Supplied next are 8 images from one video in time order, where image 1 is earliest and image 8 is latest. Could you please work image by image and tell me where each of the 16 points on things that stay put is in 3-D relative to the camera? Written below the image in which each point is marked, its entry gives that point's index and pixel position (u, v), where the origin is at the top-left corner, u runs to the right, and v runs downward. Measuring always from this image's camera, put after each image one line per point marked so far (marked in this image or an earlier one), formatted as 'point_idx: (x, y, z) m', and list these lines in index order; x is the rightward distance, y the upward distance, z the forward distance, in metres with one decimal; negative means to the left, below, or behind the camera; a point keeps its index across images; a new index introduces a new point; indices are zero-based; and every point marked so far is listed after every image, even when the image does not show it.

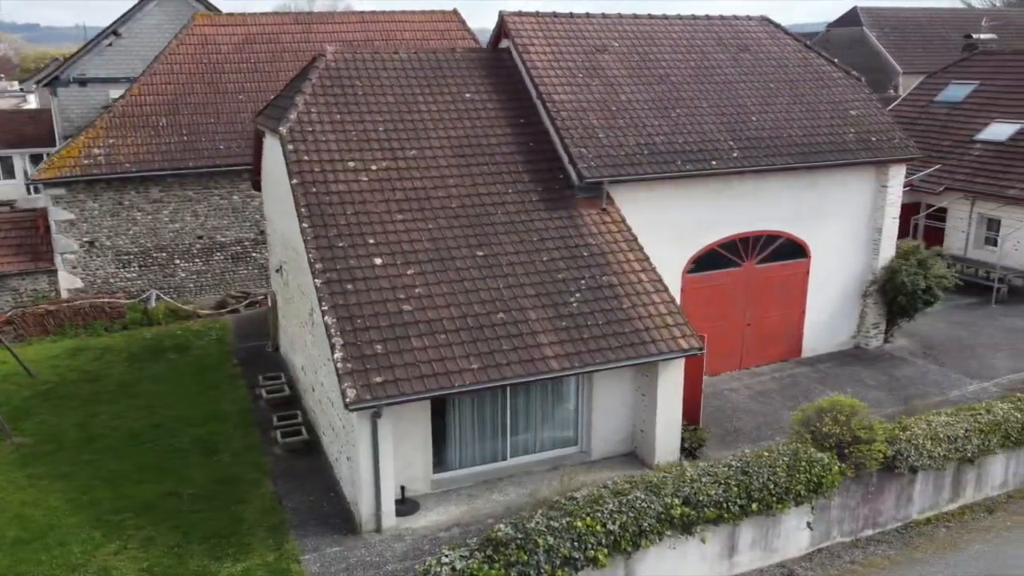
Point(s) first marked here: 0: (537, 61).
0: (+0.6, +6.3, +14.0) m
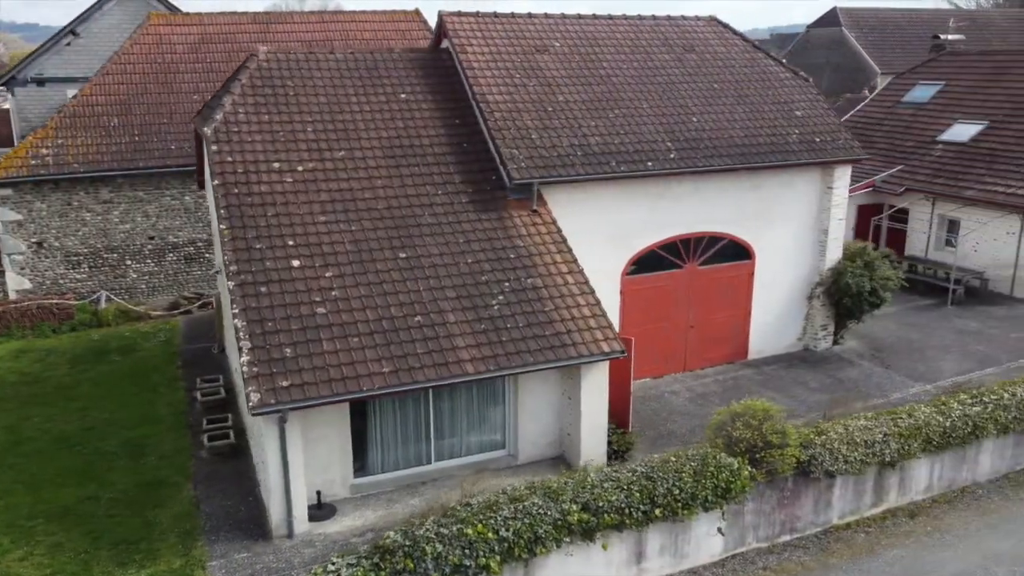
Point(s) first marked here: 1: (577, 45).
0: (-1.1, +6.2, +13.8) m
1: (+1.9, +7.2, +14.9) m
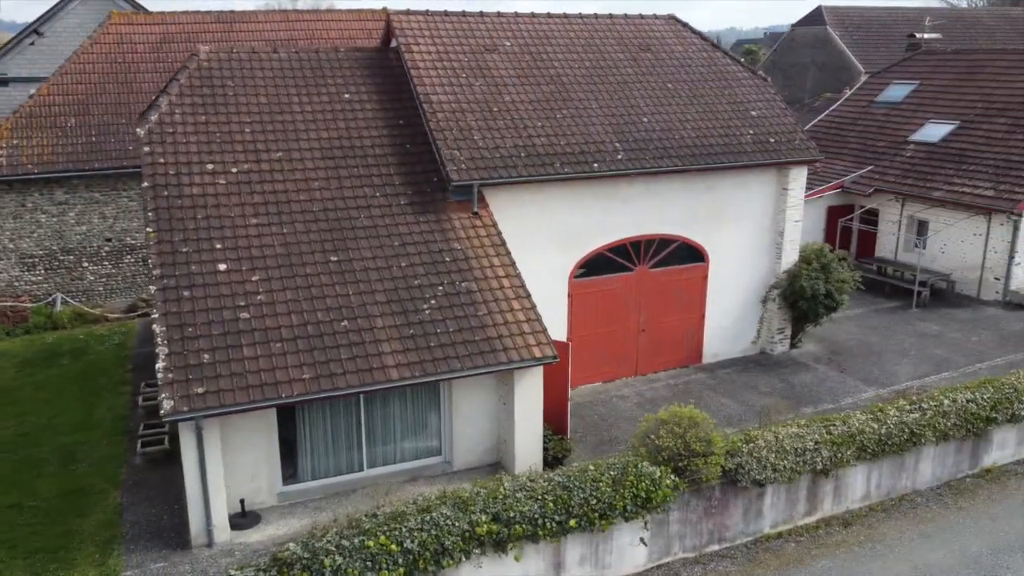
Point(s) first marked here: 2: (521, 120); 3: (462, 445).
0: (-2.5, +6.1, +13.6) m
1: (+0.5, +7.1, +14.7) m
2: (+0.2, +4.4, +13.3) m
3: (-1.2, -3.6, +11.6) m
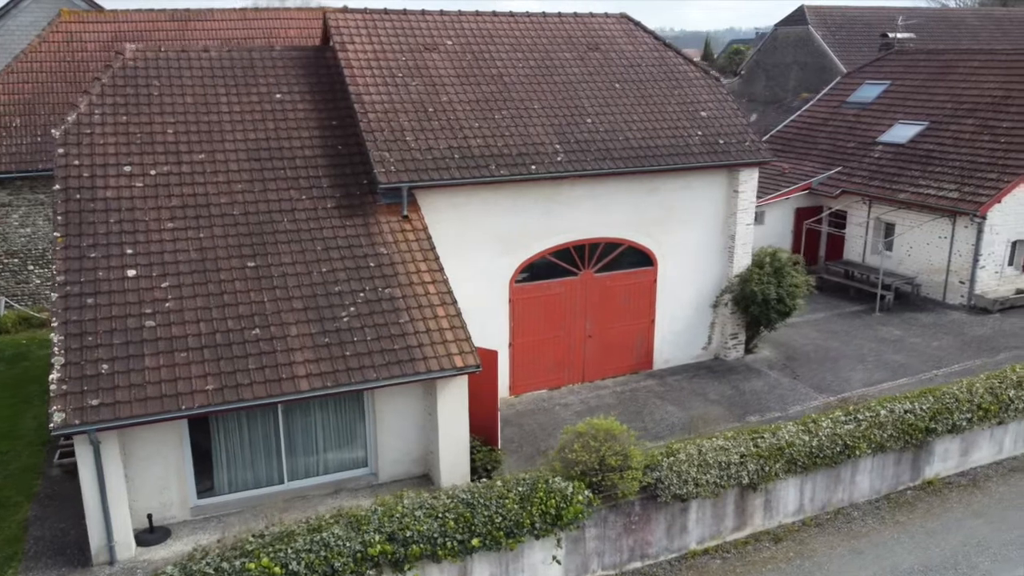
0: (-4.2, +6.0, +13.3) m
1: (-1.2, +6.9, +14.4) m
2: (-1.4, +4.3, +13.0) m
3: (-2.8, -3.7, +11.2) m
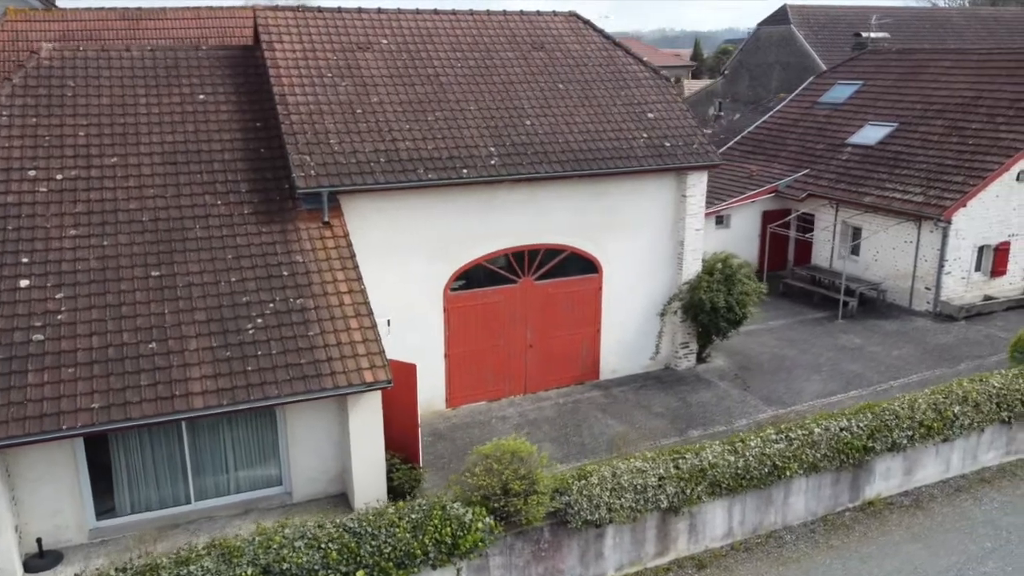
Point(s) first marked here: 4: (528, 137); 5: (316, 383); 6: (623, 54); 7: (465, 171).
0: (-5.9, +5.8, +12.8) m
1: (-2.9, +6.7, +13.8) m
2: (-3.1, +4.1, +12.4) m
3: (-4.5, -3.9, +10.7) m
4: (+0.4, +3.9, +13.1) m
5: (-3.7, -1.8, +9.6) m
6: (+3.4, +7.1, +15.2) m
7: (-1.1, +2.8, +12.2) m
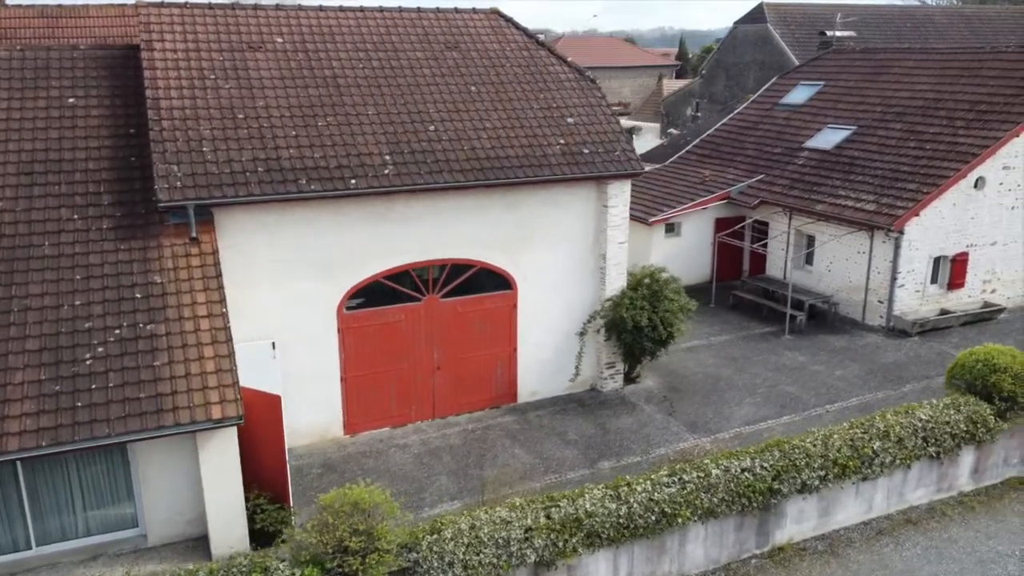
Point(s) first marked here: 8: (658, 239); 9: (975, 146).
0: (-8.2, +5.3, +11.8) m
1: (-5.2, +6.3, +12.9) m
2: (-5.5, +3.6, +11.5) m
3: (-6.9, -4.4, +9.7) m
4: (-2.0, +3.5, +12.1) m
5: (-6.1, -2.2, +8.7) m
6: (+1.0, +6.6, +14.3) m
7: (-3.5, +2.4, +11.2) m
8: (+5.7, +1.9, +19.8) m
9: (+15.3, +4.7, +16.7) m
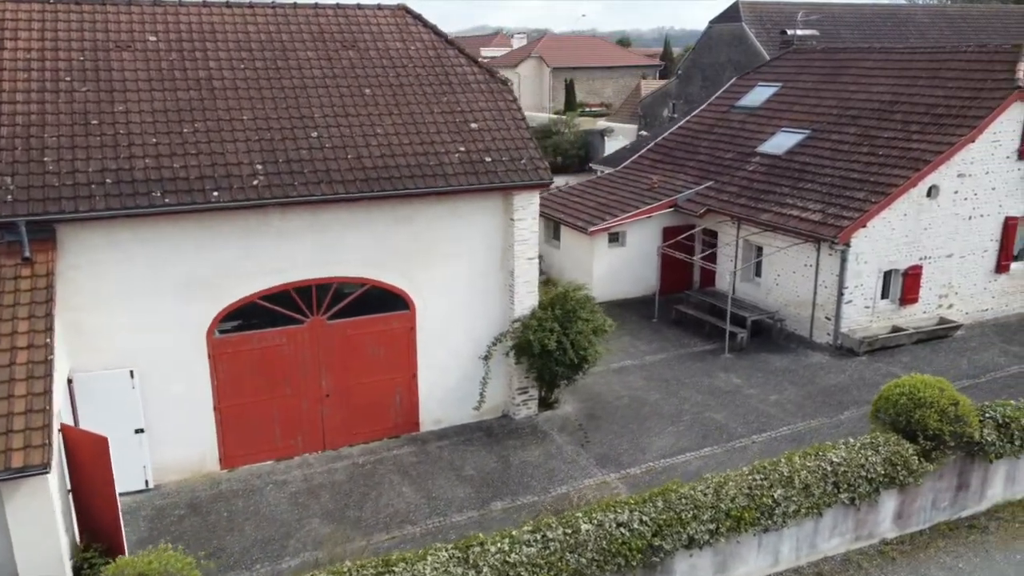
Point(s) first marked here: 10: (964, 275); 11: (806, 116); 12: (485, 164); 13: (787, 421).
0: (-10.7, +4.9, +10.7) m
1: (-7.7, +5.8, +11.8) m
2: (-7.9, +3.1, +10.4) m
3: (-9.3, -4.9, +8.7) m
4: (-4.4, +3.0, +11.1) m
5: (-8.6, -2.7, +7.6) m
6: (-1.5, +6.1, +13.2) m
7: (-6.0, +1.9, +10.2) m
8: (+3.3, +1.4, +18.7) m
9: (+12.9, +4.2, +15.7) m
10: (+15.0, +0.4, +16.8) m
11: (+11.3, +6.6, +19.4) m
12: (-0.6, +2.9, +11.8) m
13: (+7.0, -3.4, +12.9) m
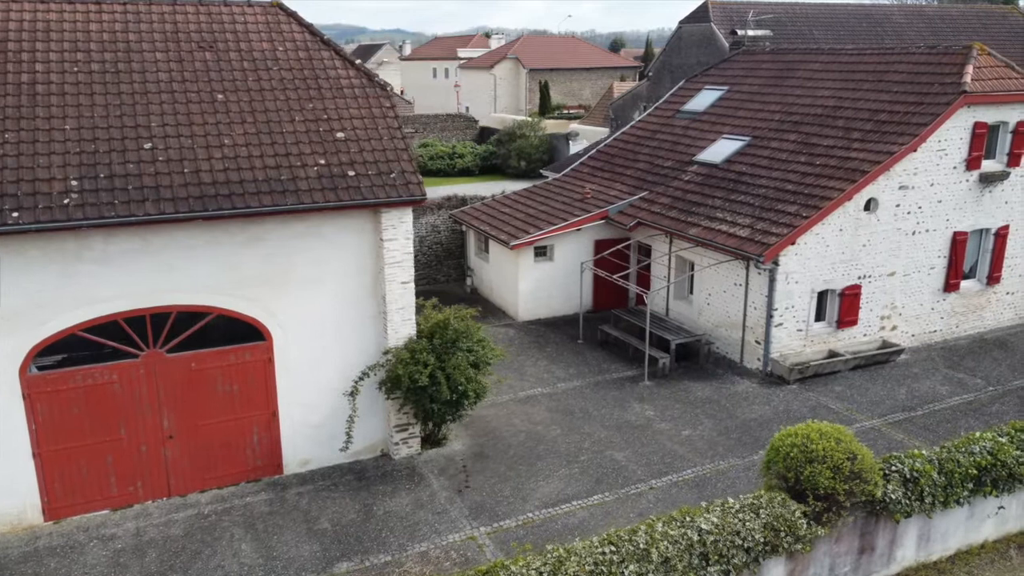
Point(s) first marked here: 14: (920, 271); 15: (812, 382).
0: (-13.5, +4.3, +9.5) m
1: (-10.5, +5.2, +10.6) m
2: (-10.7, +2.6, +9.2) m
3: (-12.1, -5.5, +7.4) m
4: (-7.2, +2.4, +9.8) m
5: (-11.4, -3.3, +6.4) m
6: (-4.3, +5.5, +12.0) m
7: (-8.8, +1.3, +8.9) m
8: (+0.5, +0.8, +17.5) m
9: (+10.1, +3.6, +14.4) m
10: (+12.2, -0.2, +15.5) m
11: (+8.5, +6.0, +18.1) m
12: (-3.4, +2.3, +10.6) m
13: (+4.2, -4.0, +11.7) m
14: (+12.5, +0.5, +15.5) m
15: (+8.5, -2.6, +14.3) m
